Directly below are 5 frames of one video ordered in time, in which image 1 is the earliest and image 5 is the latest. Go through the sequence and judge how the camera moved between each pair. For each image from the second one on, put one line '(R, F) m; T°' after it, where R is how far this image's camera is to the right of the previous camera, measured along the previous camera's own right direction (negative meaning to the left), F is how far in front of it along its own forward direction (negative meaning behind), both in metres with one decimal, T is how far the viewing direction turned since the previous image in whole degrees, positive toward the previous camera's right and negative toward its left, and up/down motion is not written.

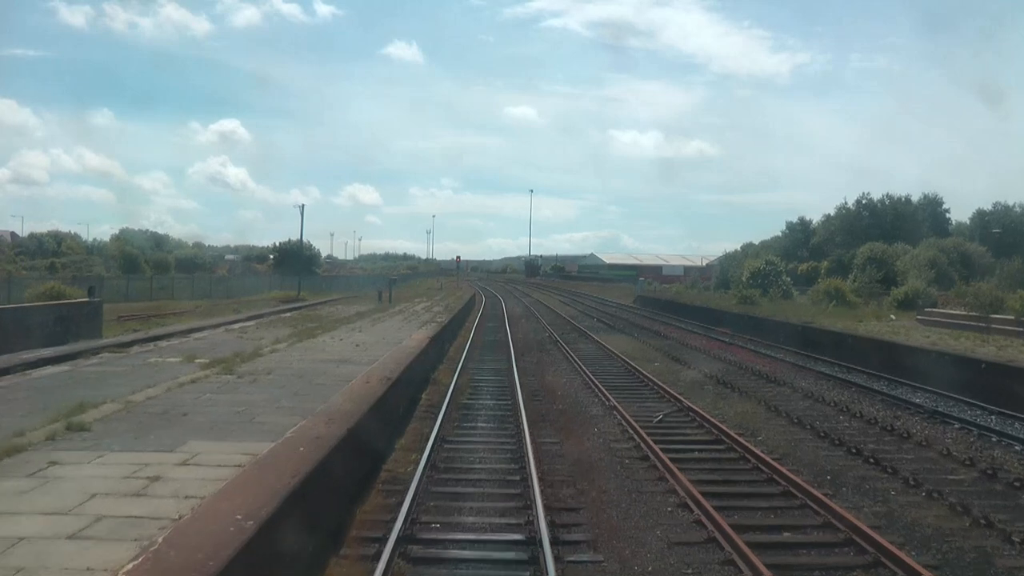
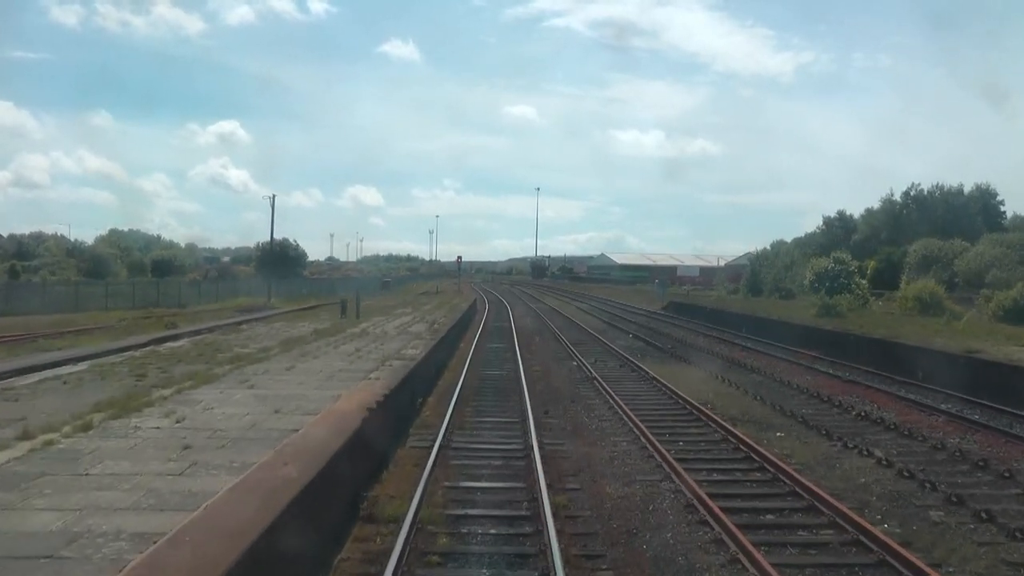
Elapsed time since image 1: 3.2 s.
(-0.2, +12.7) m; 0°
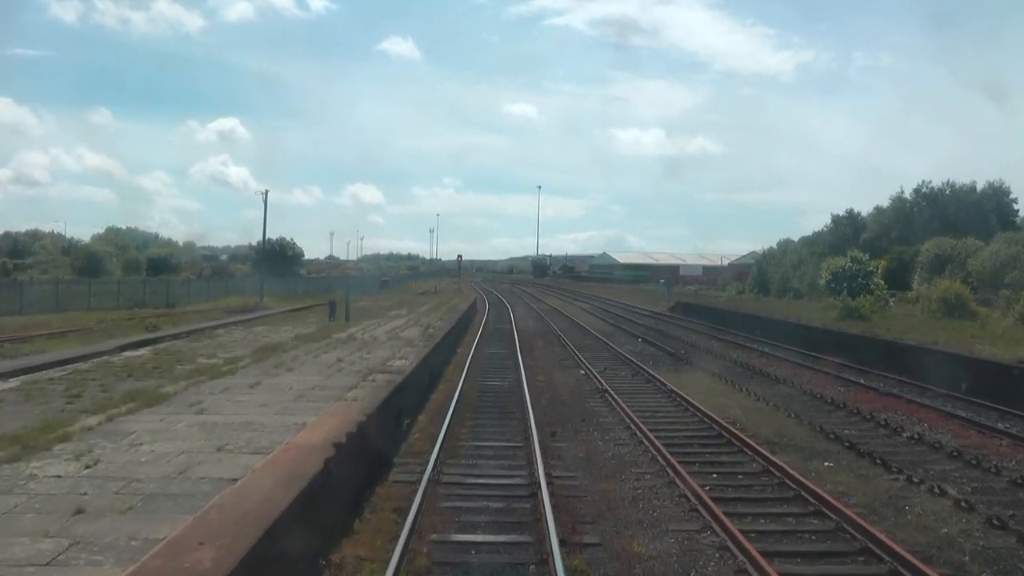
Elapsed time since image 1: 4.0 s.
(0.0, +2.6) m; 0°
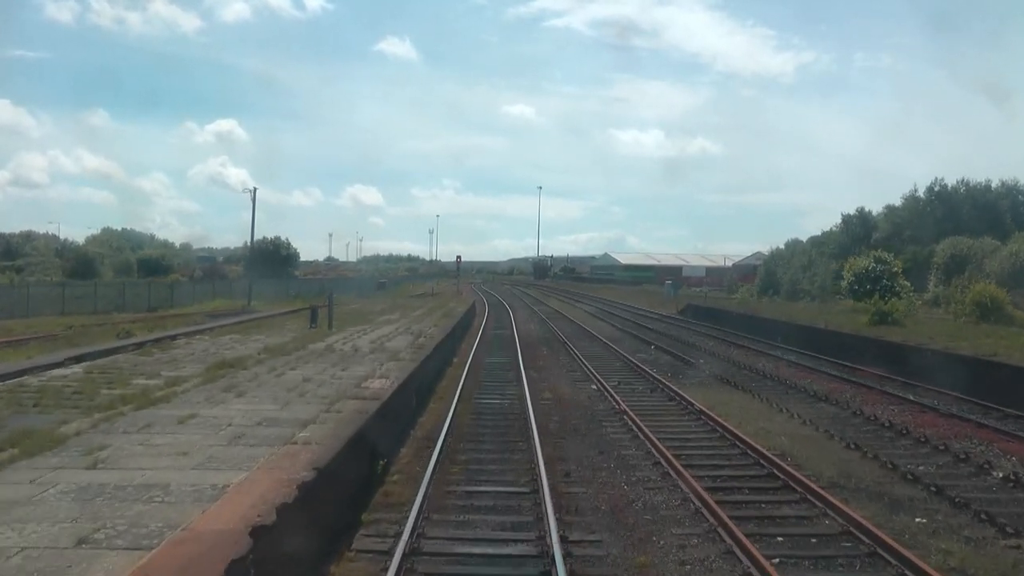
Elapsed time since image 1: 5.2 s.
(0.0, +3.3) m; 0°
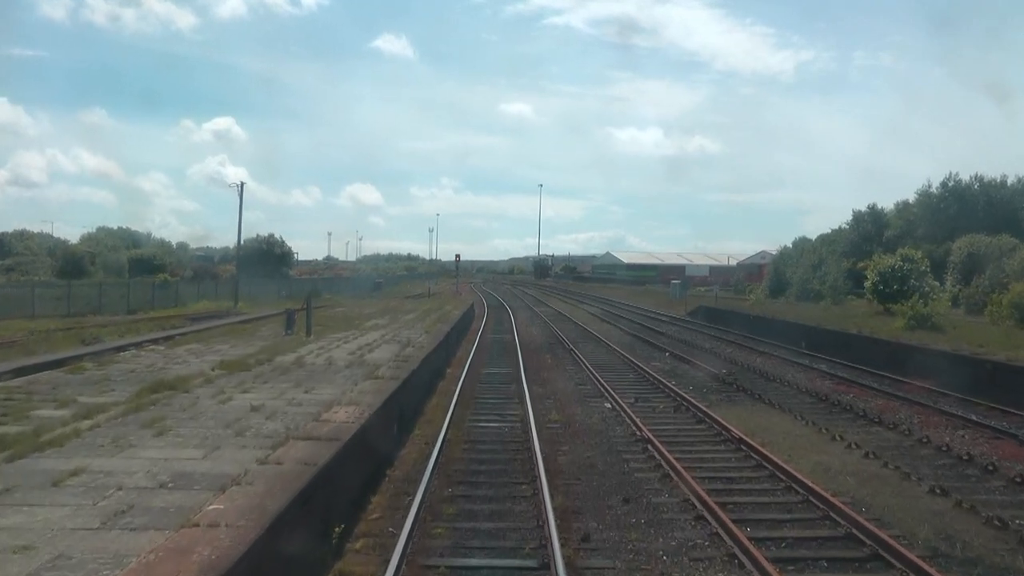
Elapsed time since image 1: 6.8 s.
(0.0, +3.3) m; 0°
